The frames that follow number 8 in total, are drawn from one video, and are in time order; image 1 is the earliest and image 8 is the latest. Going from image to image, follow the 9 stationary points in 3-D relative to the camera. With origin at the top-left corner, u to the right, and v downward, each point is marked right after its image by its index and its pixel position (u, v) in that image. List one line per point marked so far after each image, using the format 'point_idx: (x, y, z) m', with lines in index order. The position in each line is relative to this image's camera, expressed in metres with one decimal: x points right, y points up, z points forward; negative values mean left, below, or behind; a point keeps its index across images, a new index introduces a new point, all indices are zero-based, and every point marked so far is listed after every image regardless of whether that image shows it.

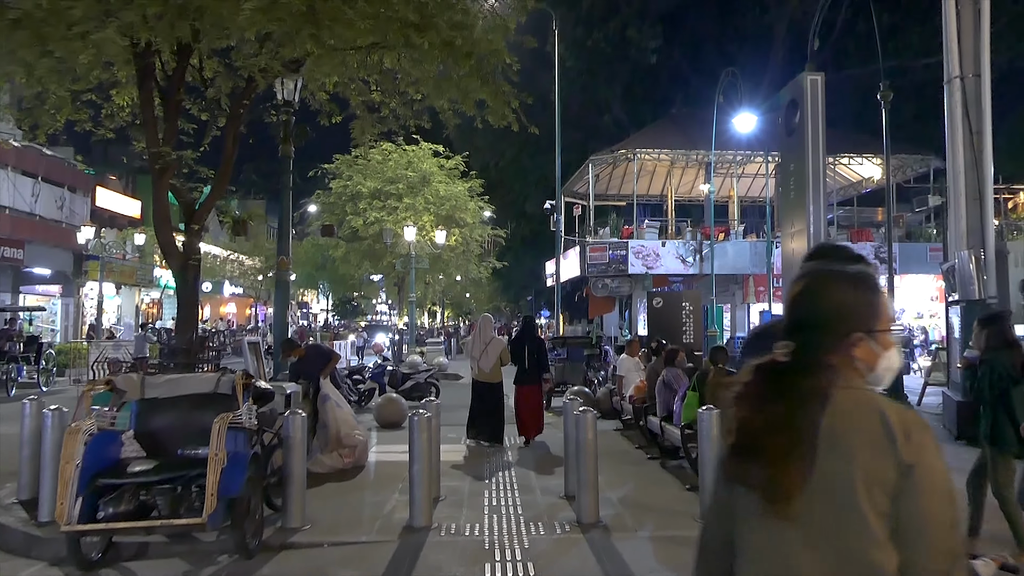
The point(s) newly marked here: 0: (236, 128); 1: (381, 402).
0: (-3.3, +1.9, +9.9) m
1: (-2.0, -1.7, +12.7) m
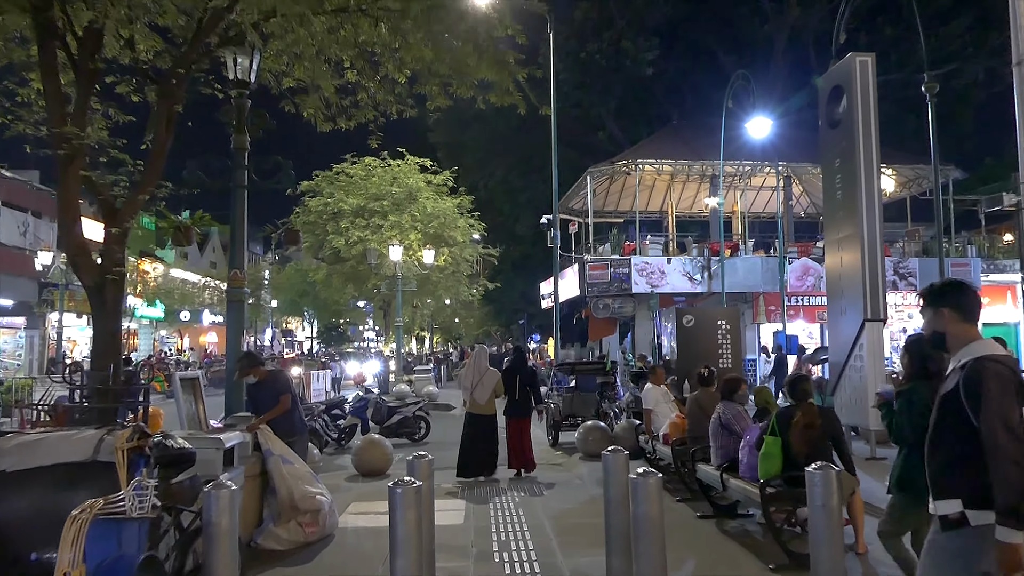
0: (-3.2, +1.7, +7.9) m
1: (-1.9, -2.0, +10.6) m
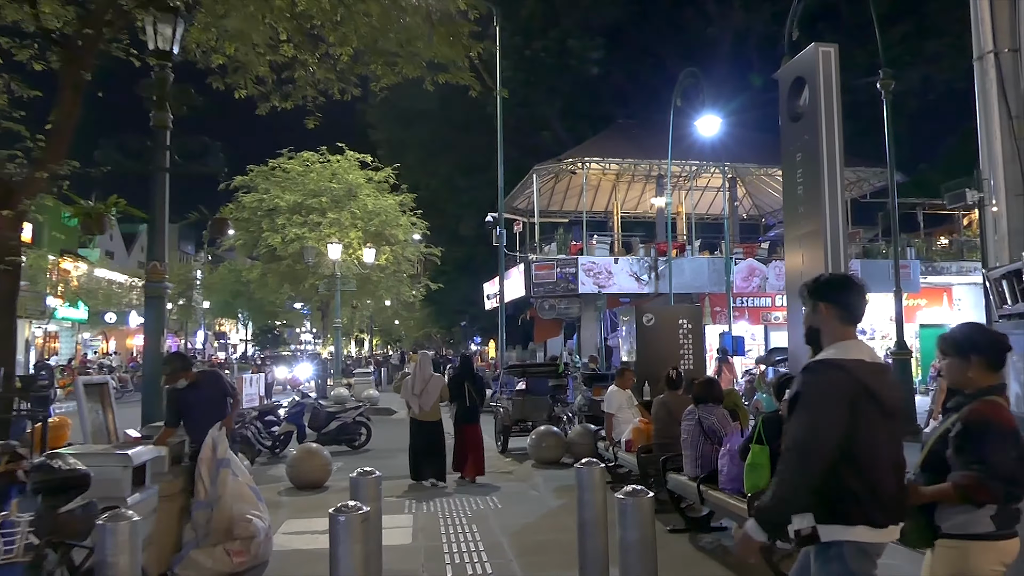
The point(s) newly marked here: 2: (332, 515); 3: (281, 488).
0: (-3.6, +1.8, +6.9) m
1: (-2.5, -2.0, +9.7) m
2: (-0.9, -1.1, +3.9) m
3: (-2.7, -2.4, +9.8) m
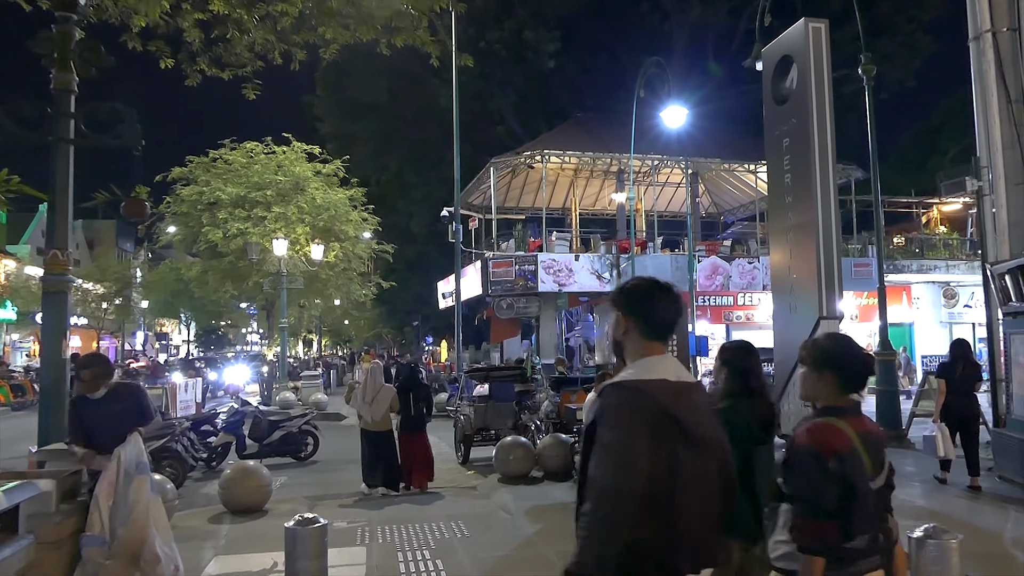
0: (-3.8, +1.8, +5.6) m
1: (-2.9, -1.9, +8.5) m
2: (-0.9, -1.0, +2.8) m
3: (-3.1, -2.3, +8.6) m
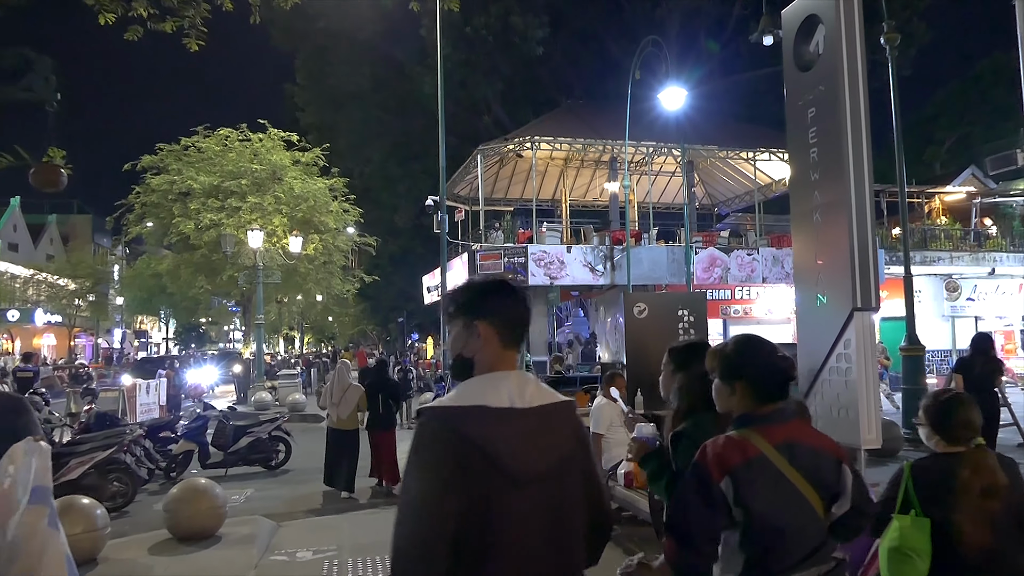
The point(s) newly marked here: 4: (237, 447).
0: (-3.8, +1.9, +4.3) m
1: (-2.9, -1.8, +7.2) m
2: (-0.8, -0.9, +1.6) m
3: (-3.1, -2.2, +7.3) m
4: (-4.0, -2.3, +12.0) m
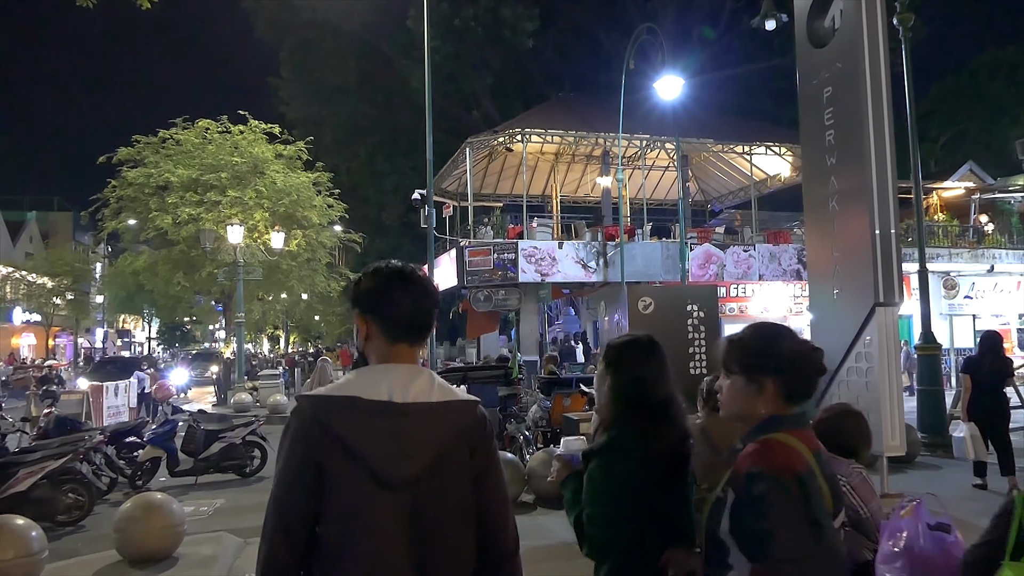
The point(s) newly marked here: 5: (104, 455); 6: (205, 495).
0: (-3.8, +2.0, +3.5) m
1: (-3.0, -1.7, +6.5) m
2: (-0.8, -0.9, +0.8) m
3: (-3.2, -2.2, +6.5) m
4: (-4.1, -2.2, +11.2) m
5: (-5.0, -2.1, +10.1) m
6: (-4.0, -2.7, +10.6) m
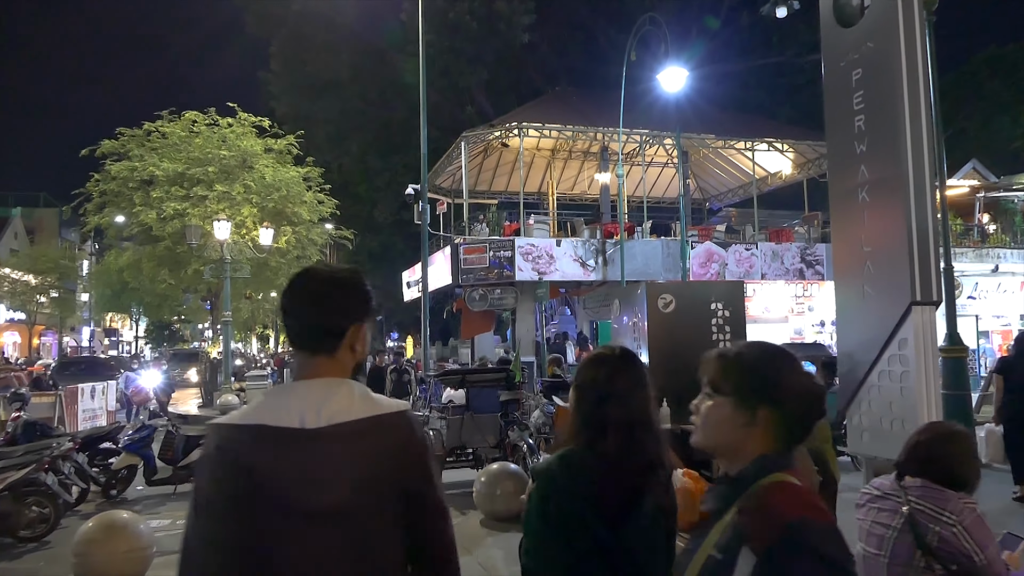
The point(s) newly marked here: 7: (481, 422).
0: (-3.7, +2.0, +2.8) m
1: (-2.9, -1.7, +5.8) m
2: (-0.7, -0.8, +0.1) m
3: (-3.1, -2.1, +5.8) m
4: (-4.1, -2.2, +10.5) m
5: (-5.0, -2.0, +9.4) m
6: (-3.9, -2.6, +9.9) m
7: (-0.4, -1.6, +9.9) m
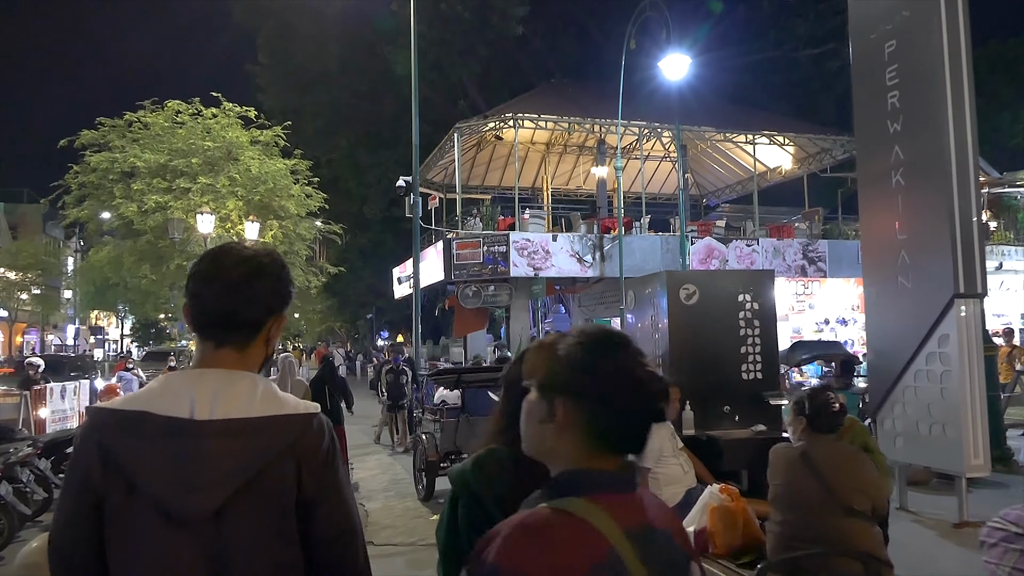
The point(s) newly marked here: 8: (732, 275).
0: (-3.7, +2.1, +2.1) m
1: (-2.9, -1.6, +5.0) m
2: (-0.6, -0.8, -0.6) m
3: (-3.1, -2.0, +5.1) m
4: (-4.1, -2.1, +9.7) m
5: (-5.0, -1.9, +8.6) m
6: (-4.0, -2.5, +9.2) m
7: (-0.4, -1.5, +9.2) m
8: (+1.7, +0.1, +6.6) m
